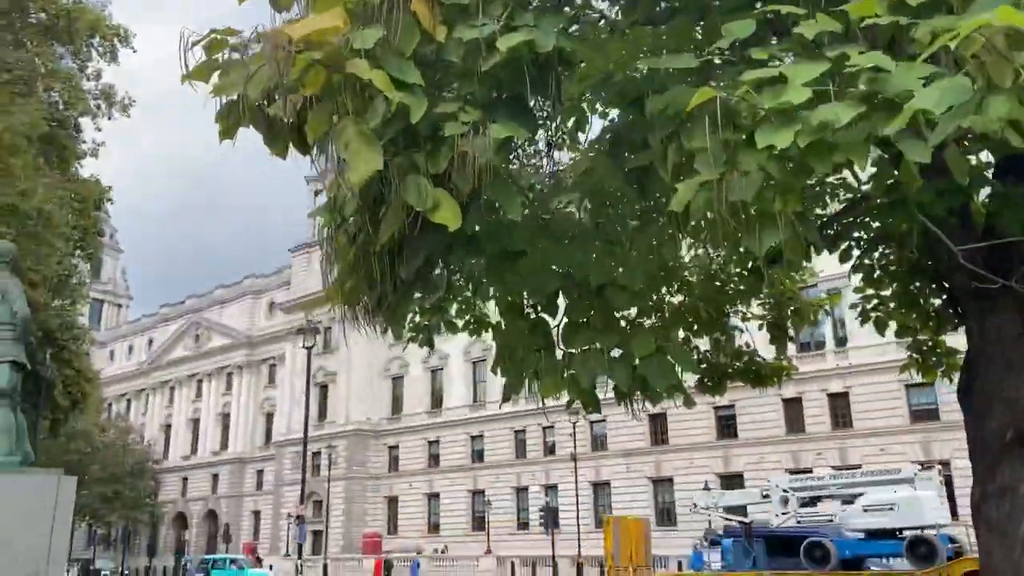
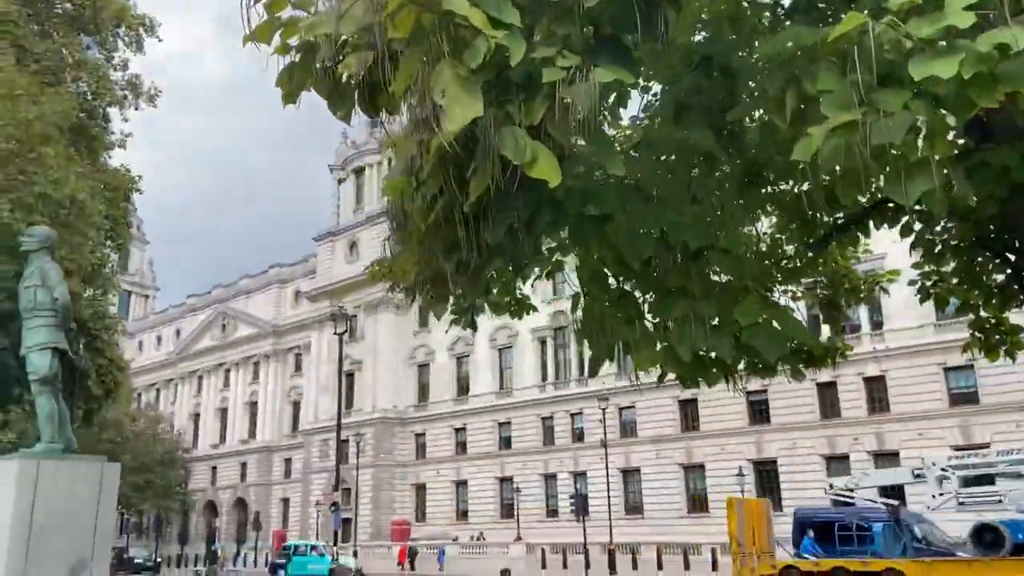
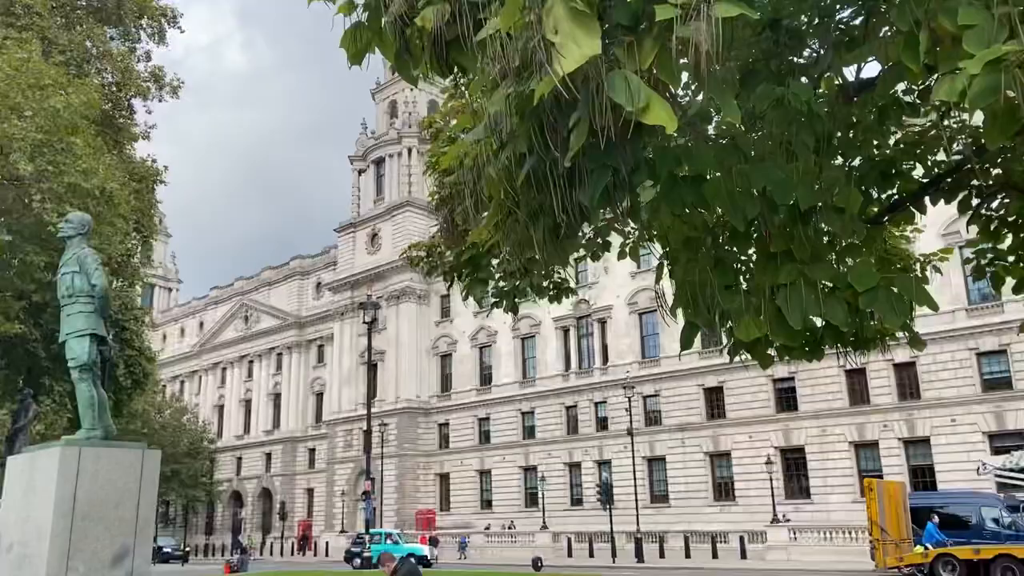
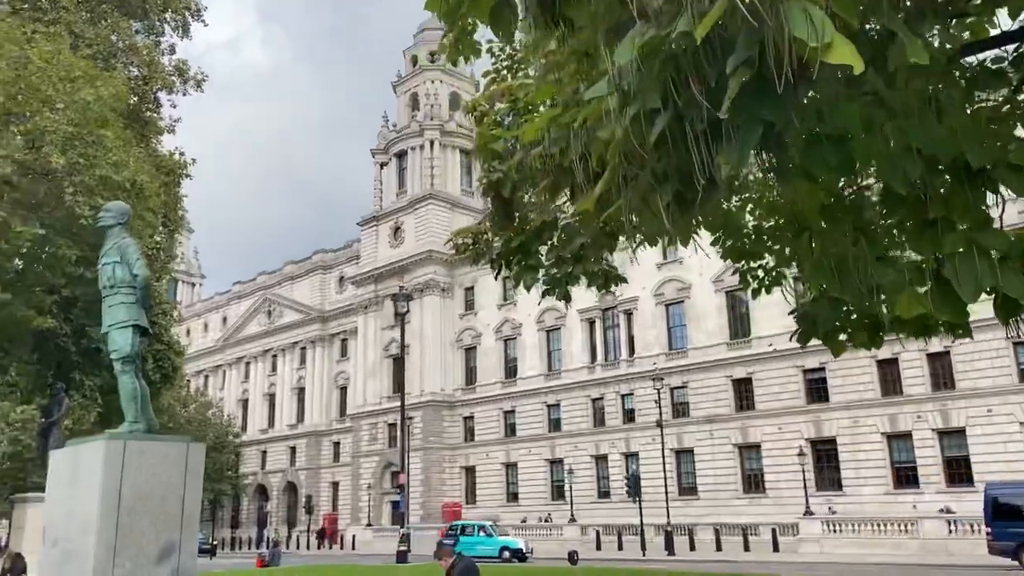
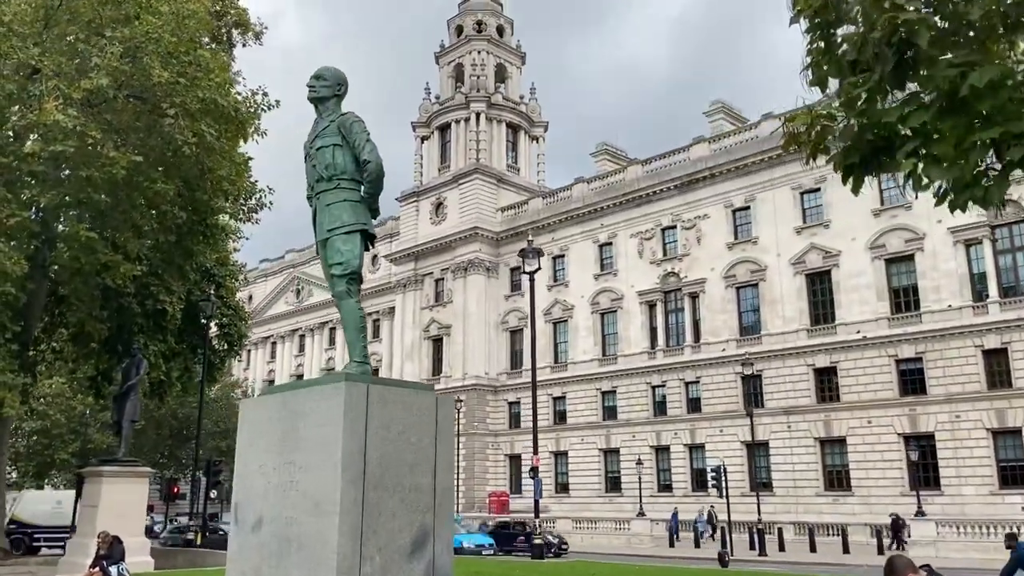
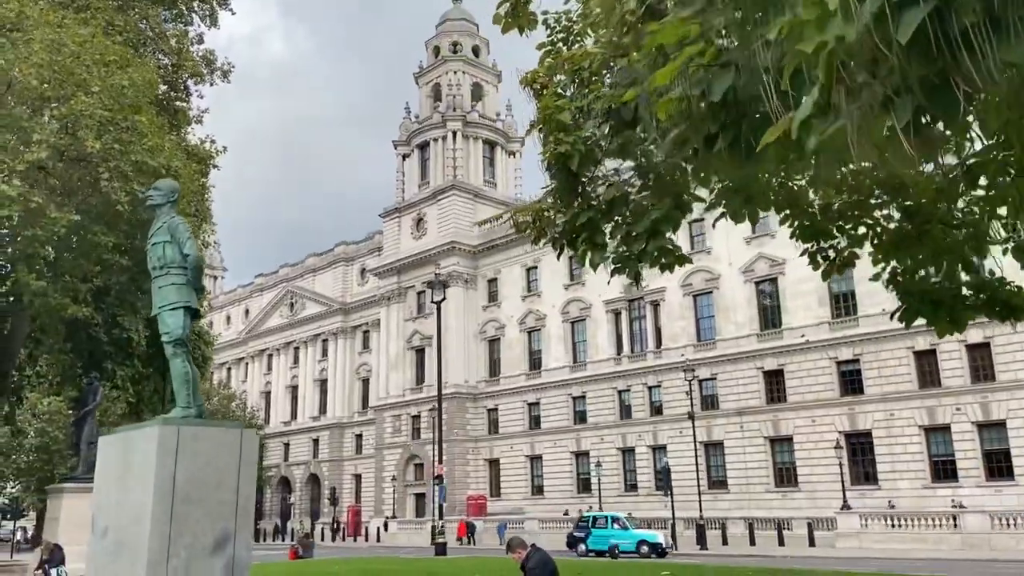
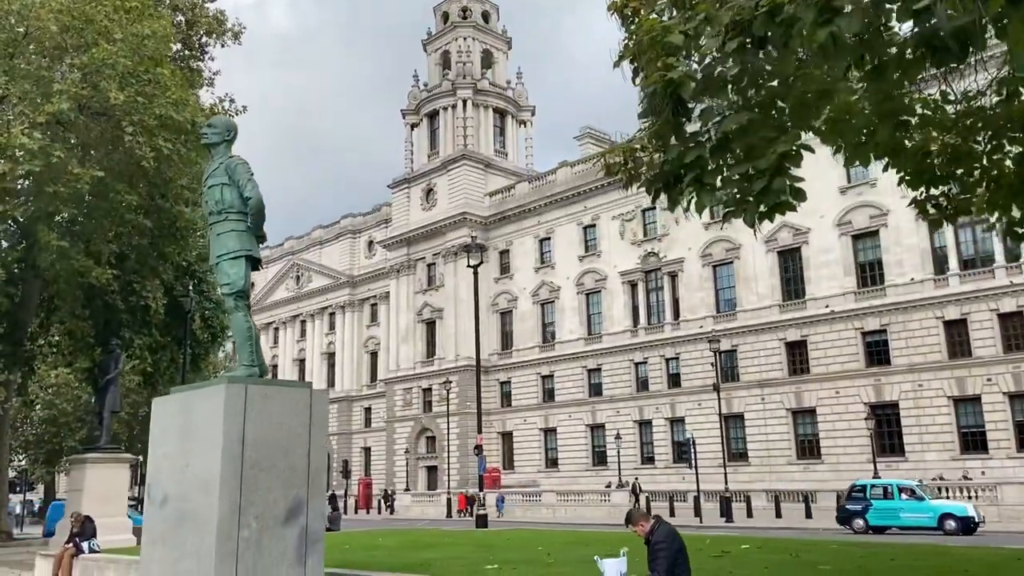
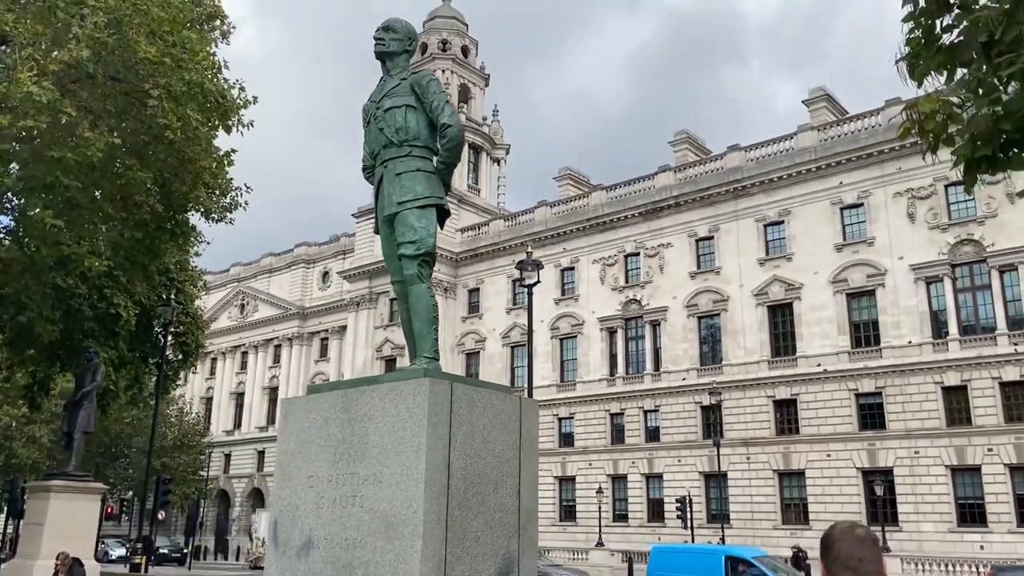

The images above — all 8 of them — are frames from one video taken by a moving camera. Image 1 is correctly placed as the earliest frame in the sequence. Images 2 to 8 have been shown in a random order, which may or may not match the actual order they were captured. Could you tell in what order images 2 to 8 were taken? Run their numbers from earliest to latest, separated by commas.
2, 3, 4, 6, 7, 5, 8
